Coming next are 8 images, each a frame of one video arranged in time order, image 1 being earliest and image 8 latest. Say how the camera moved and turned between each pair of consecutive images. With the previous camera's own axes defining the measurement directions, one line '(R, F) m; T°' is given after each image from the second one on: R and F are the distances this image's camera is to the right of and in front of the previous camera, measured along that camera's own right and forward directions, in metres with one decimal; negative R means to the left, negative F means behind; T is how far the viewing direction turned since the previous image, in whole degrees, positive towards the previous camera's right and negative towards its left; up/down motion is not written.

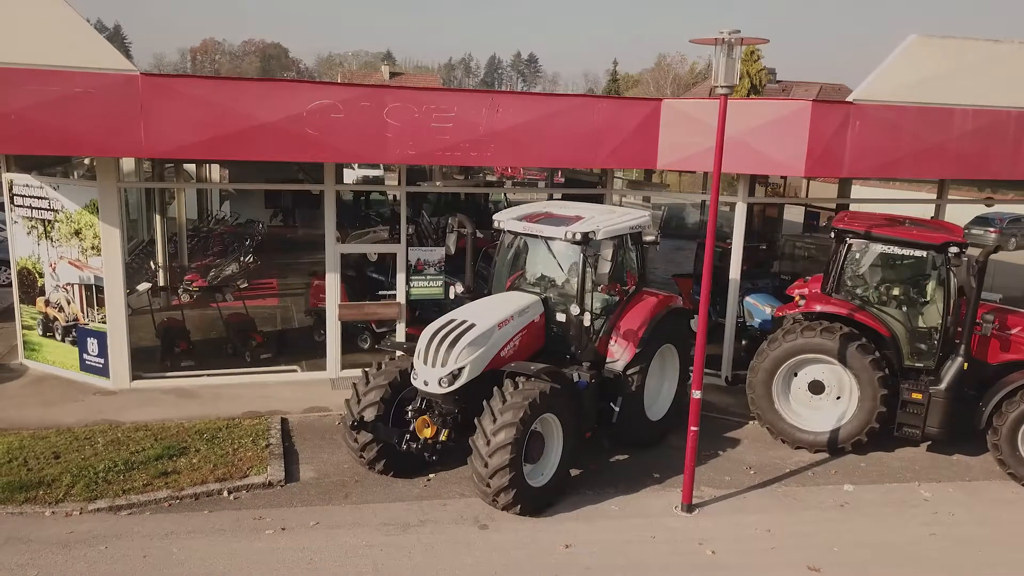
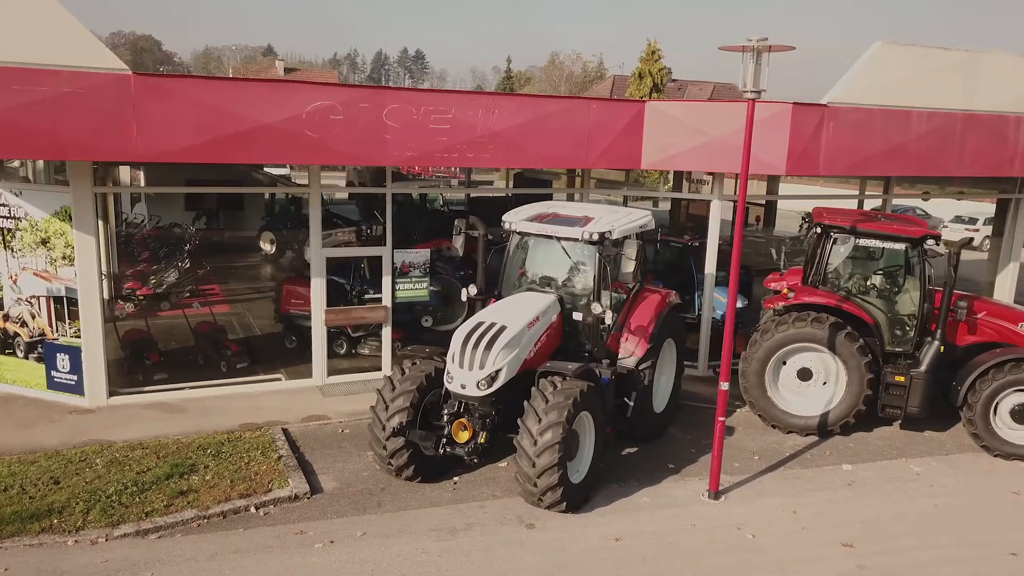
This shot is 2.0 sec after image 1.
(-1.1, 0.0) m; +7°
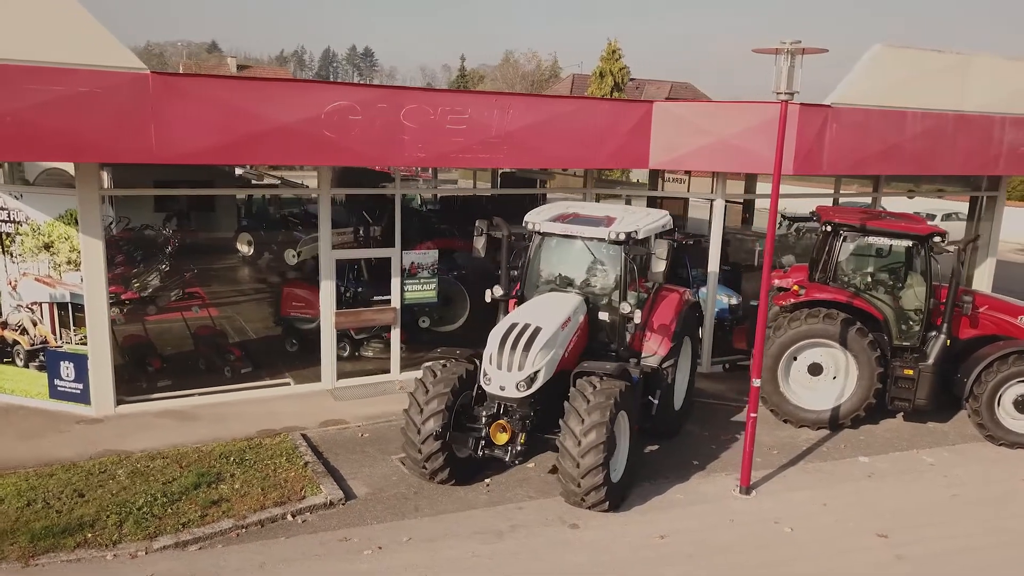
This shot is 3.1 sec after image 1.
(-0.7, 0.0) m; +3°
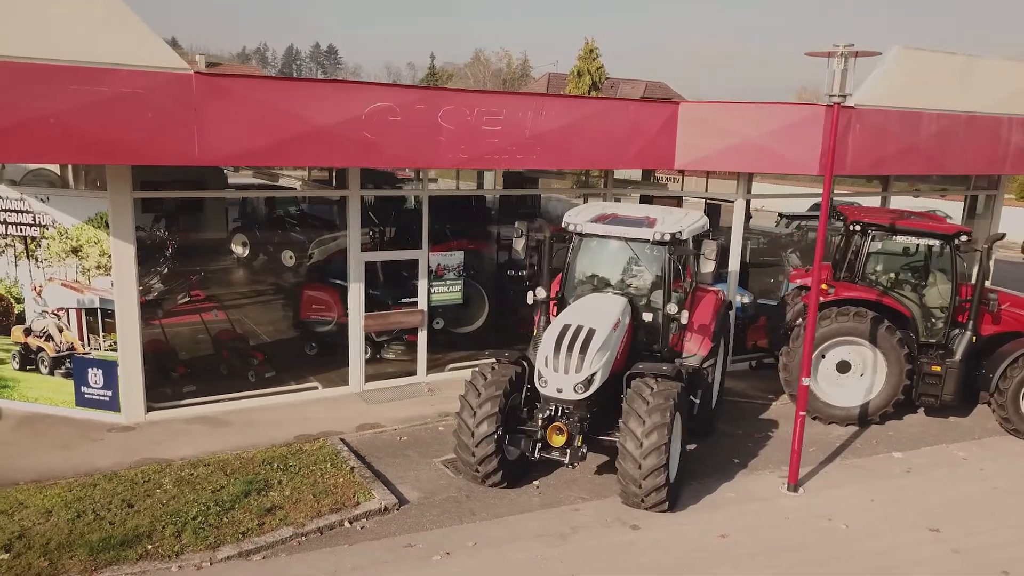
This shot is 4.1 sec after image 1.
(-0.7, 0.0) m; +2°
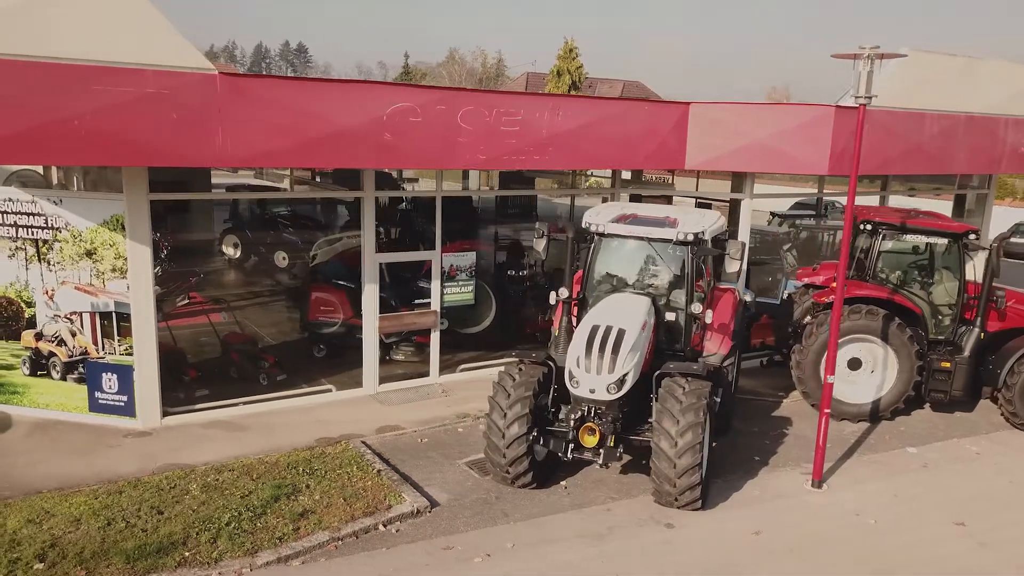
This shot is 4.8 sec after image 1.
(-0.5, 0.0) m; +2°
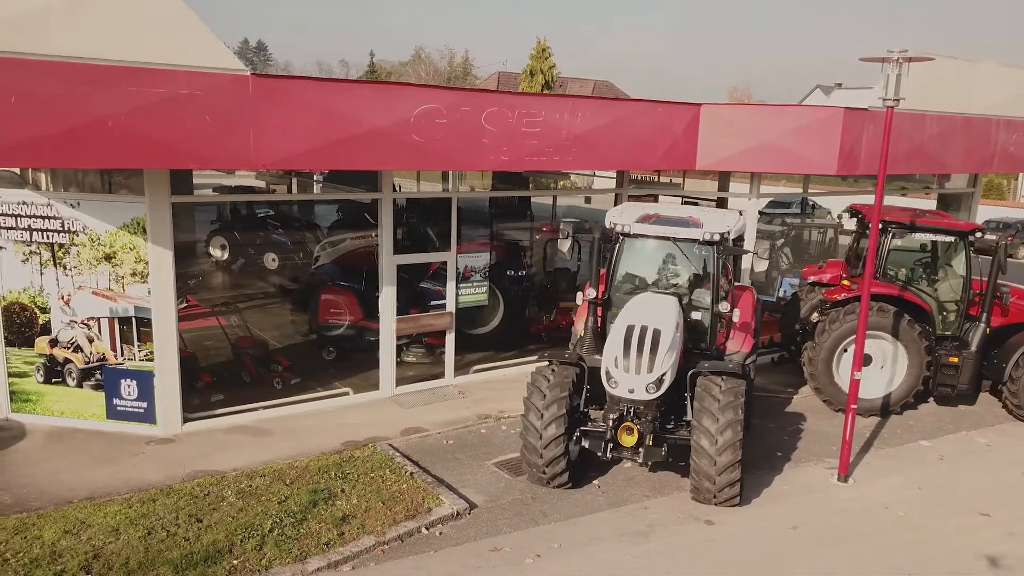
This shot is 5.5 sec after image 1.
(-0.6, 0.0) m; +2°
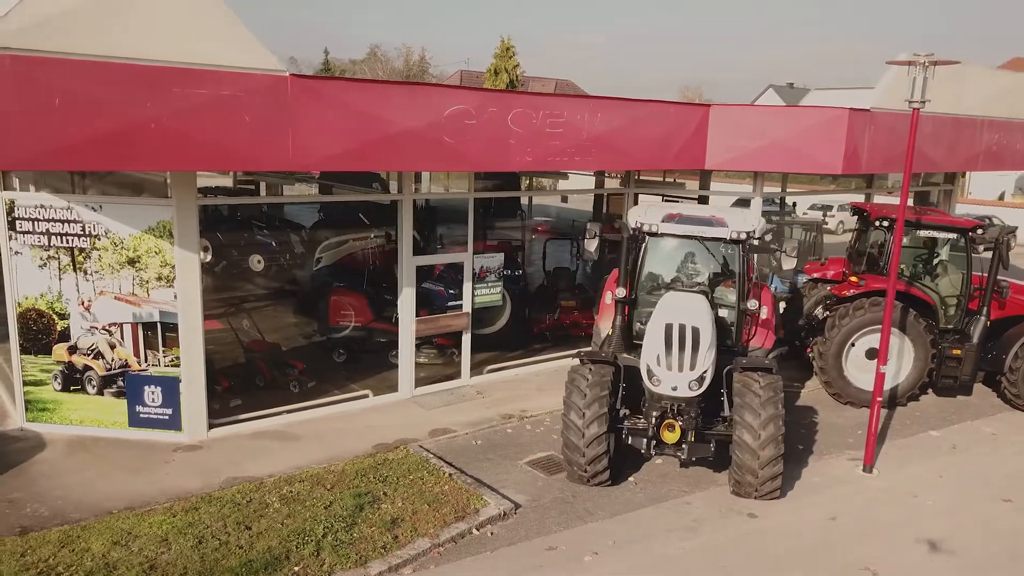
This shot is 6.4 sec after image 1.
(-0.7, 0.0) m; +3°
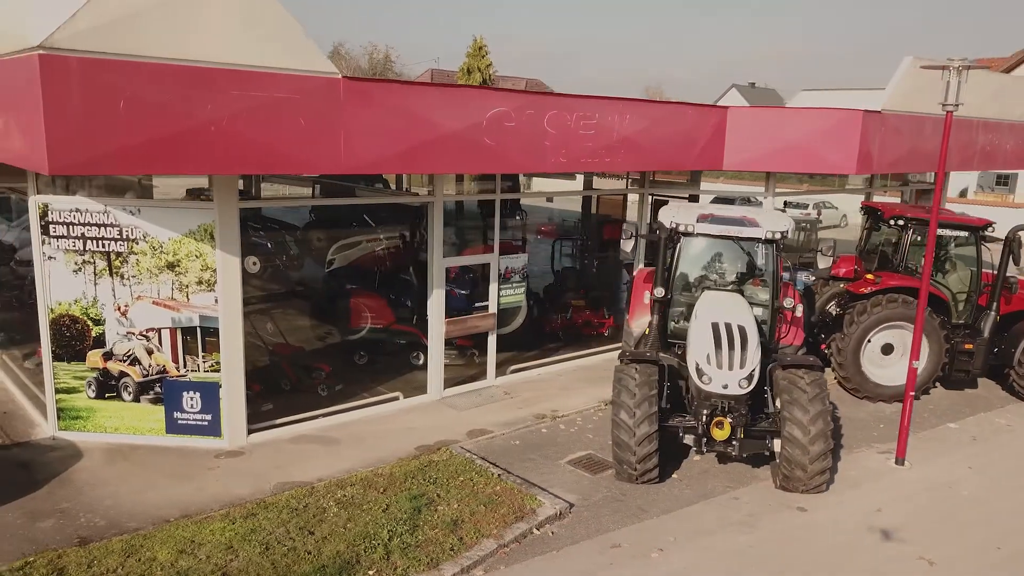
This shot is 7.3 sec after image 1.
(-0.7, 0.0) m; +3°
